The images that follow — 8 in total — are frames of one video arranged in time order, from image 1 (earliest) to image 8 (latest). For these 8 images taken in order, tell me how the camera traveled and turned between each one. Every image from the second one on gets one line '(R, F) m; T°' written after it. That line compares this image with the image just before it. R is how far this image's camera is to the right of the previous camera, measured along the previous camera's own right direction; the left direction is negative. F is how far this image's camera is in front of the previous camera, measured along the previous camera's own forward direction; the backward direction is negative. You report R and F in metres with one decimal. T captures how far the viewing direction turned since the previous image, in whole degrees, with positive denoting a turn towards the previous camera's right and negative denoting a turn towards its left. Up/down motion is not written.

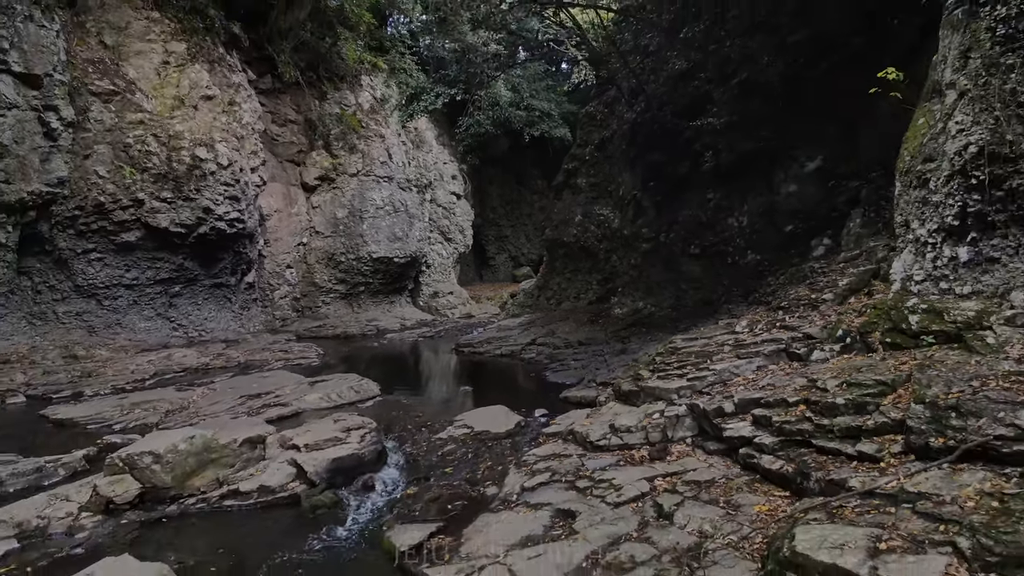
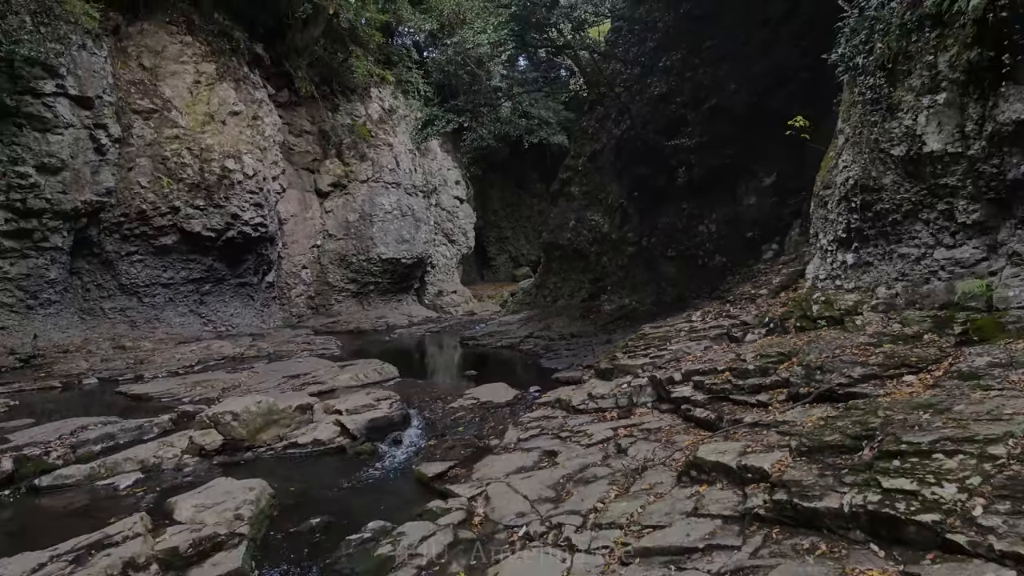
(0.0, -1.5) m; 0°
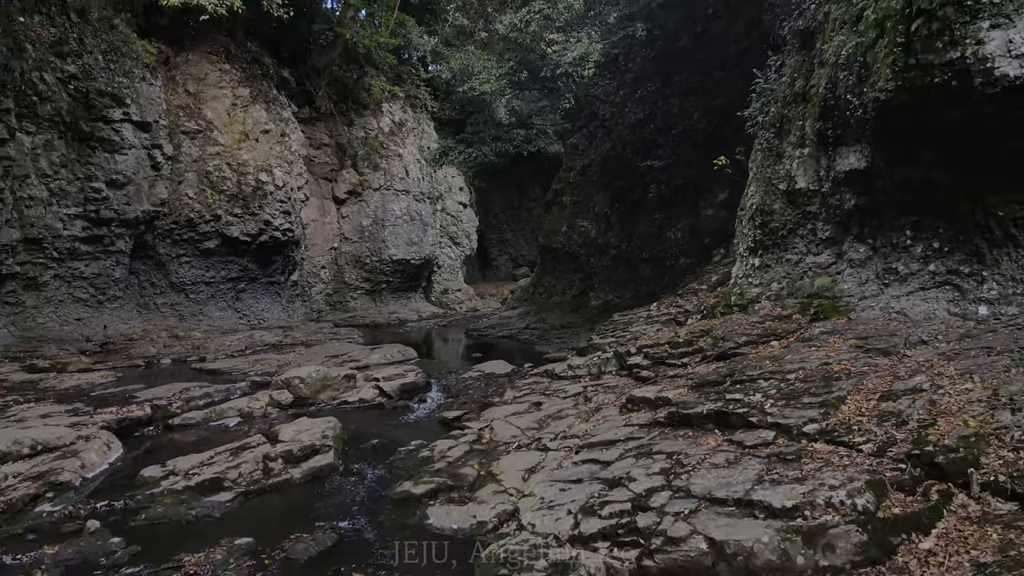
(0.0, -2.3) m; 0°
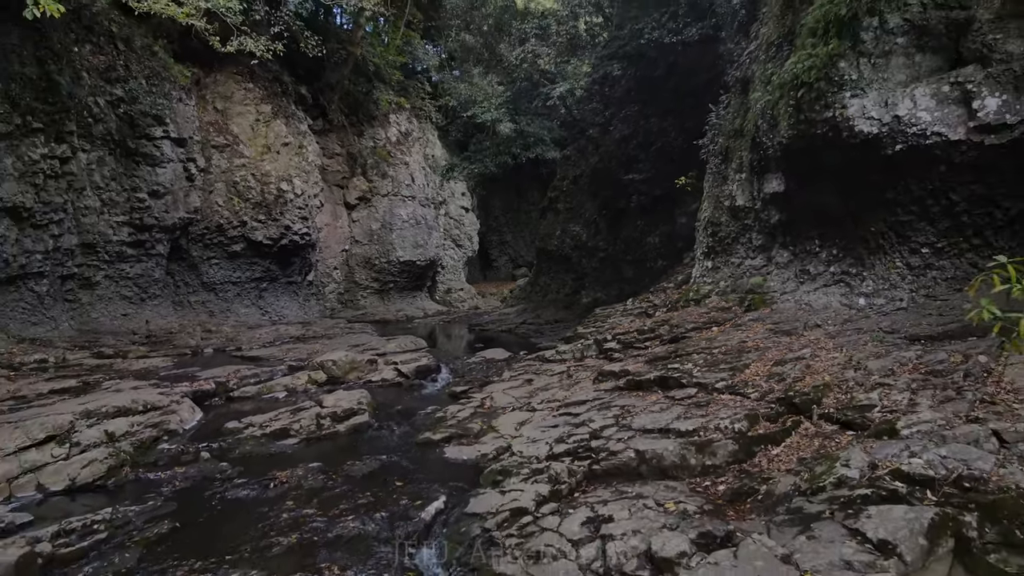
(+0.1, -1.9) m; 0°
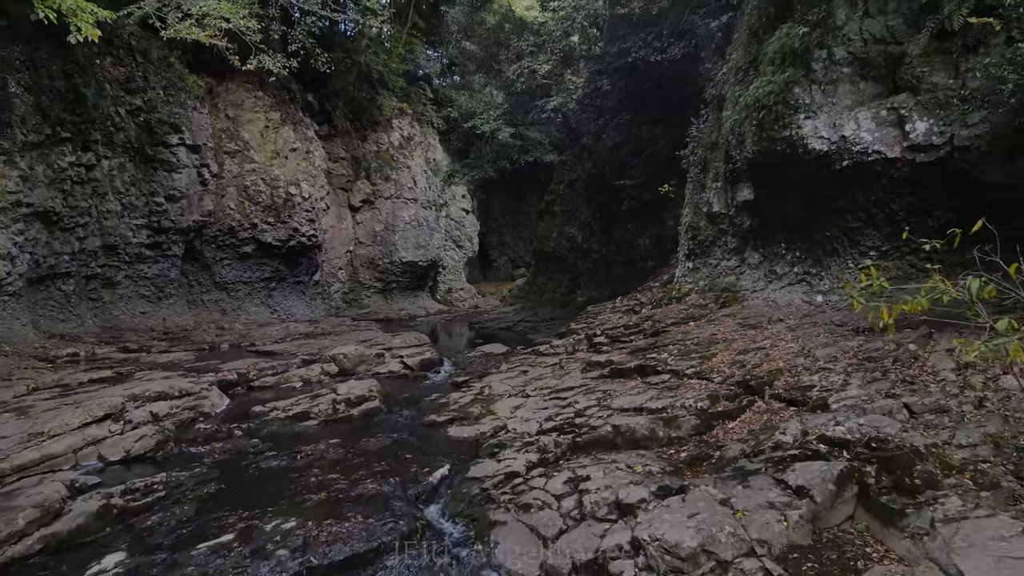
(+0.1, -0.9) m; 0°
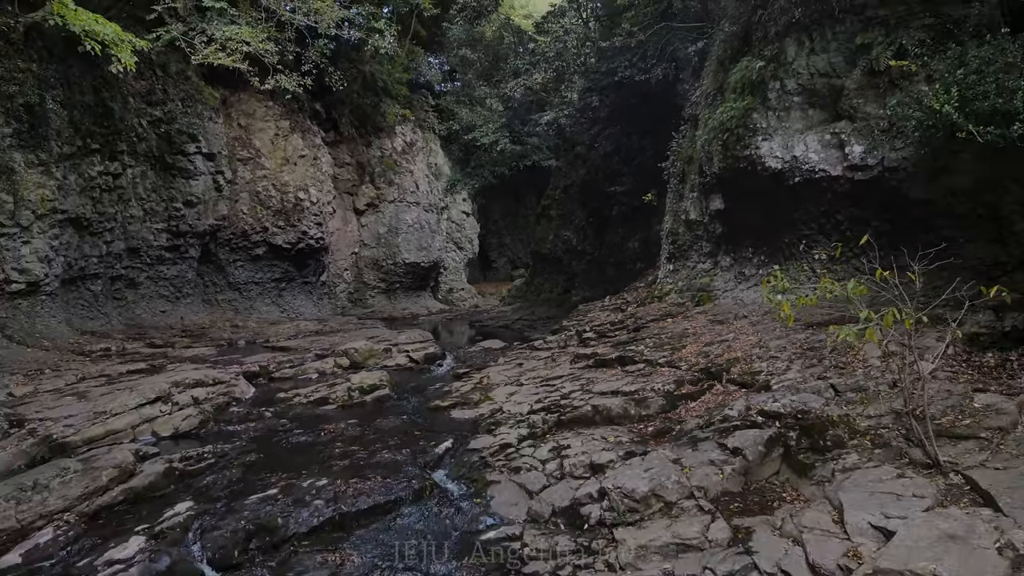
(+0.1, -1.1) m; 0°
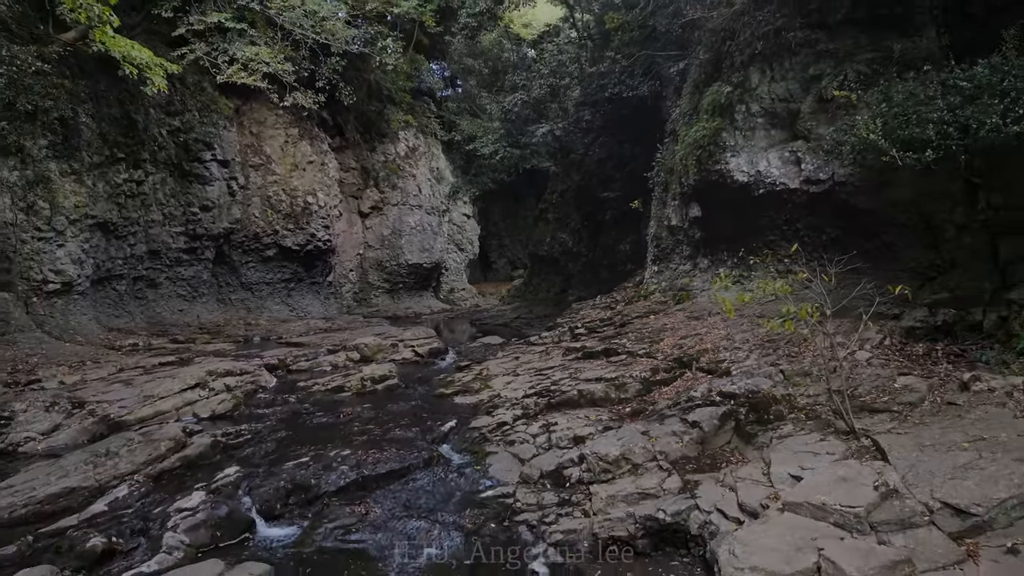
(+0.1, -1.1) m; 0°
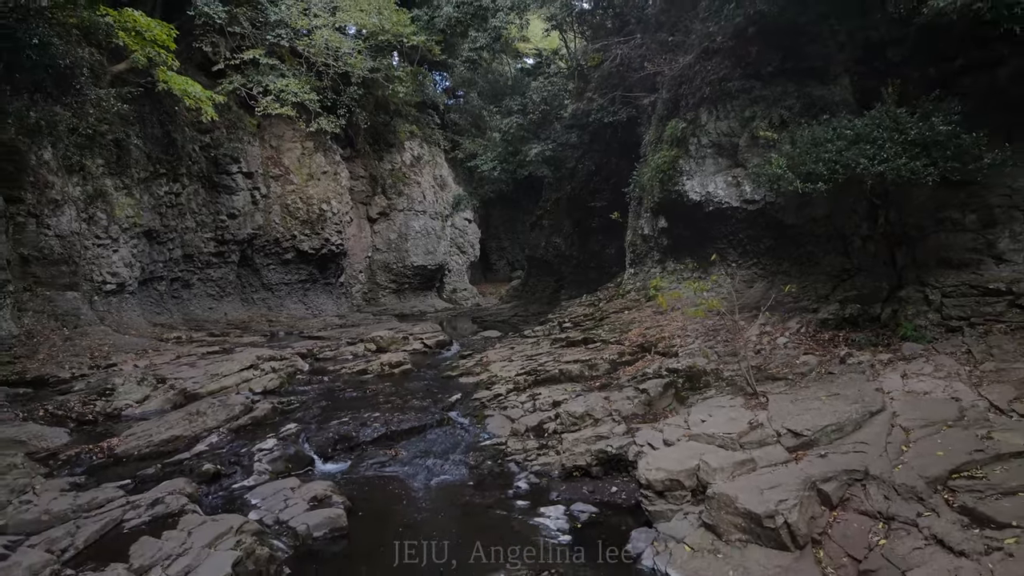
(+0.1, -2.1) m; 0°
